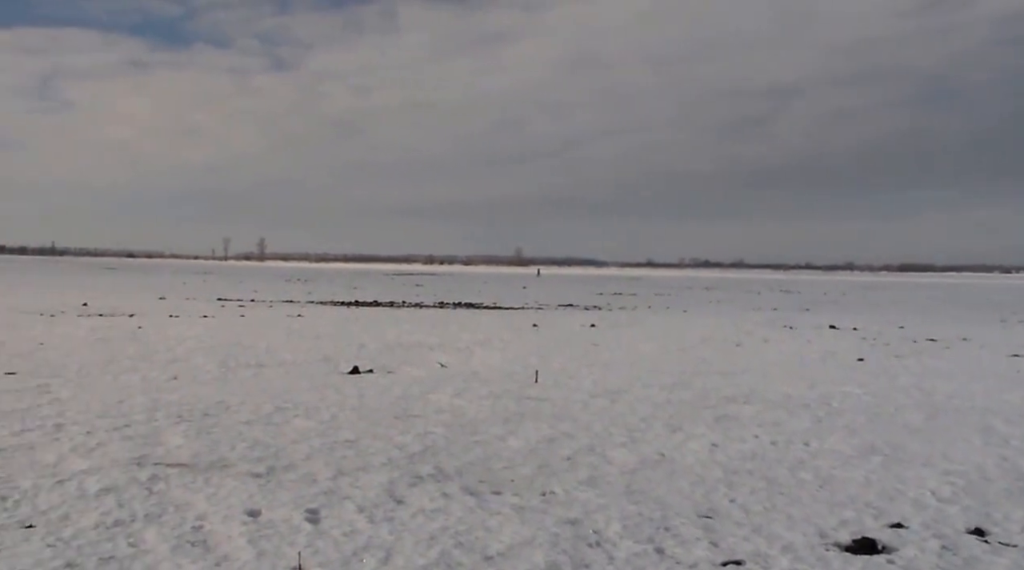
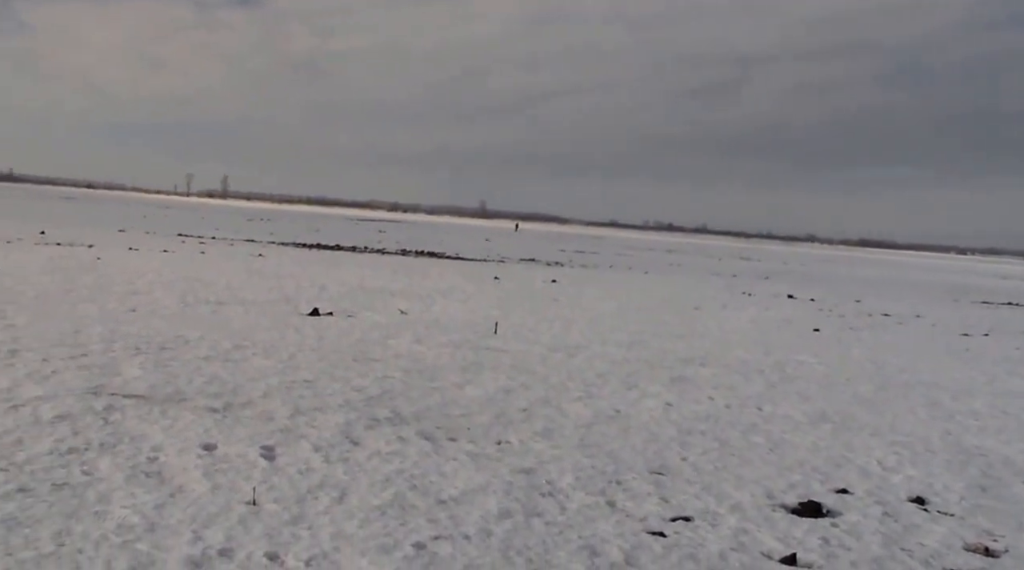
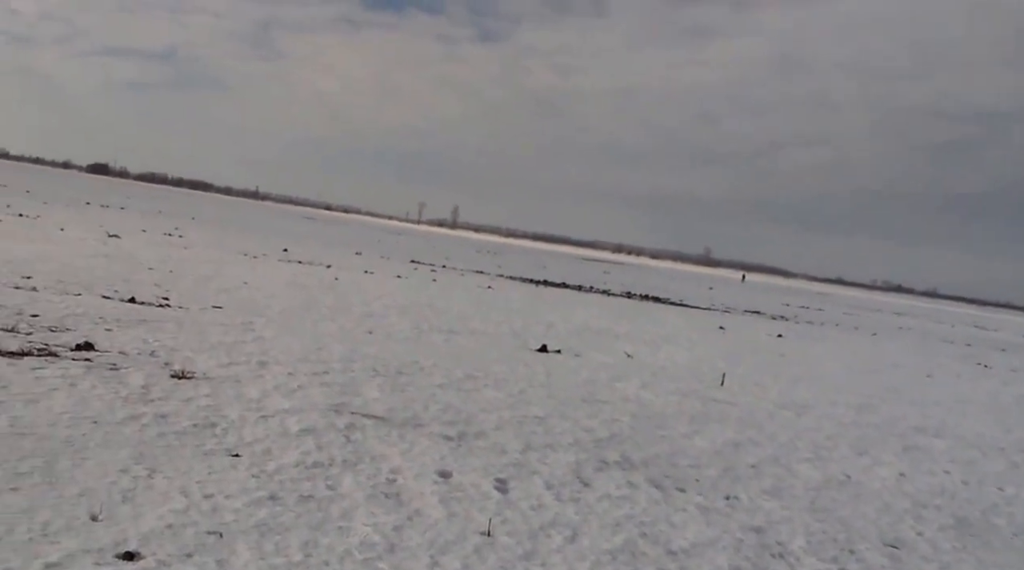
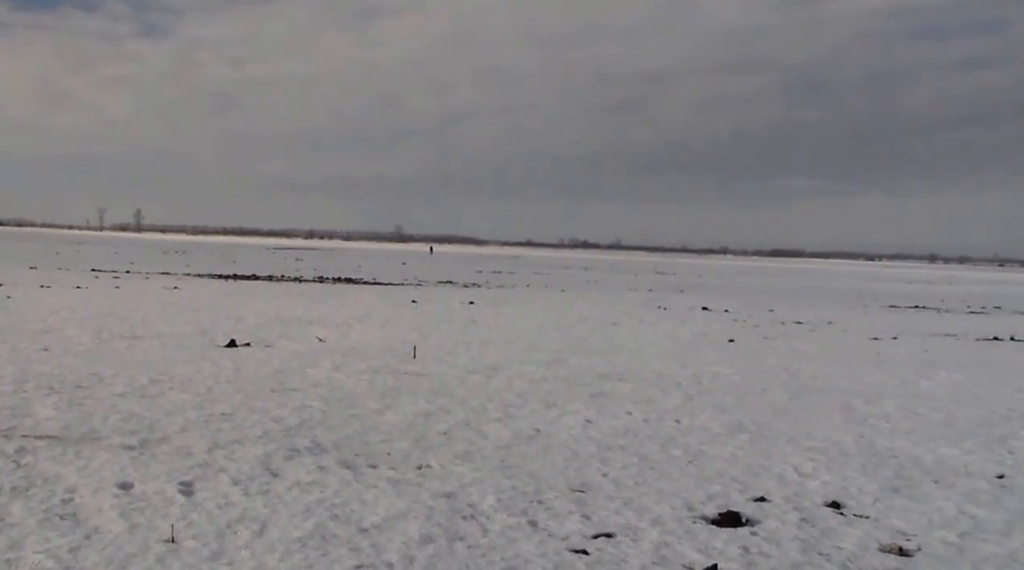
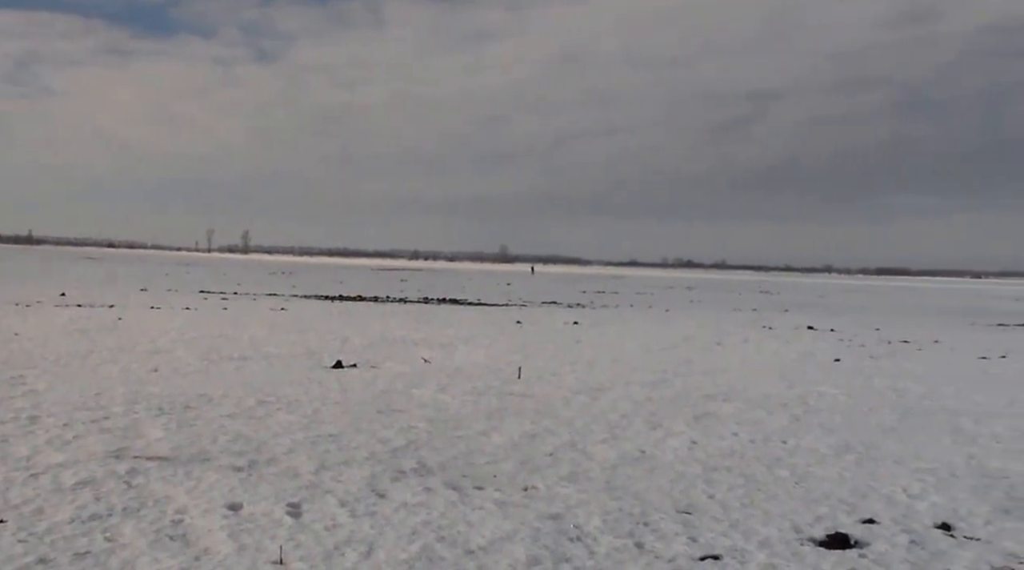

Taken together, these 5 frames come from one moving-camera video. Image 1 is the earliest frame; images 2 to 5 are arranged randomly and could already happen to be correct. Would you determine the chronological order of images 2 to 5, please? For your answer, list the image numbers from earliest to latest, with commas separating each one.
5, 4, 2, 3
